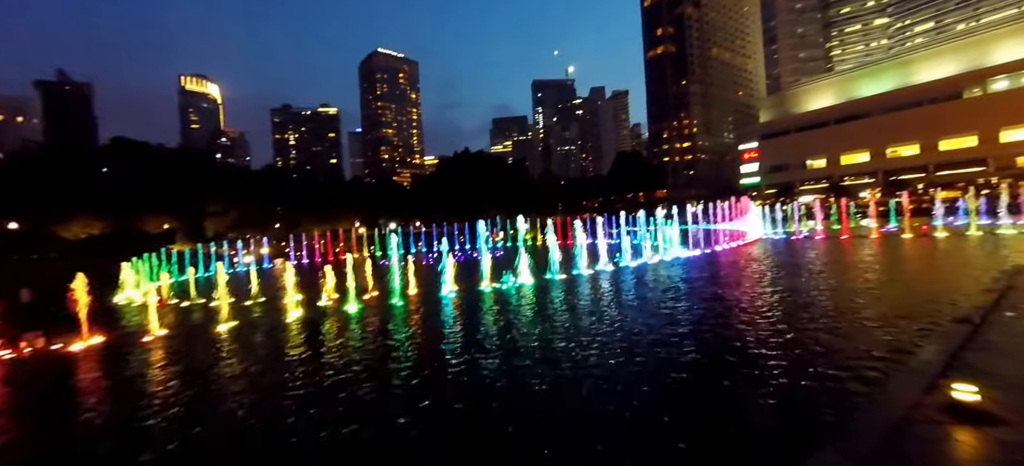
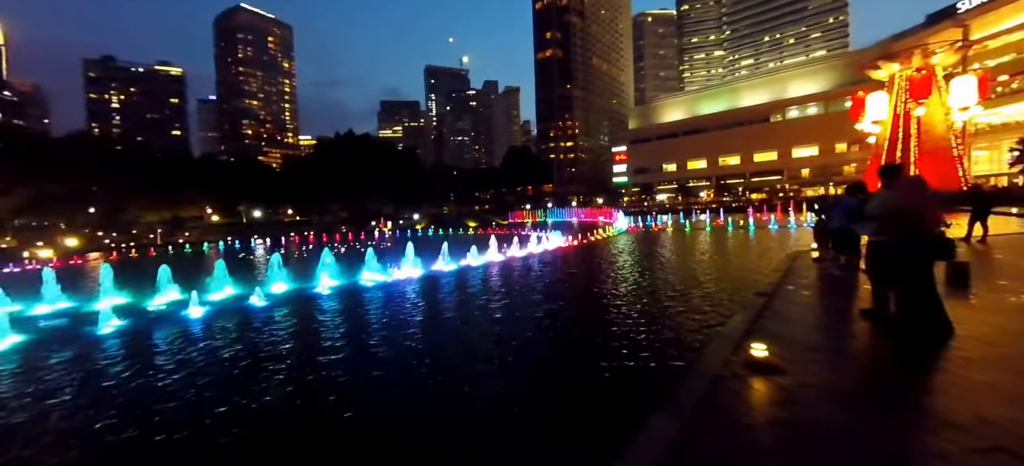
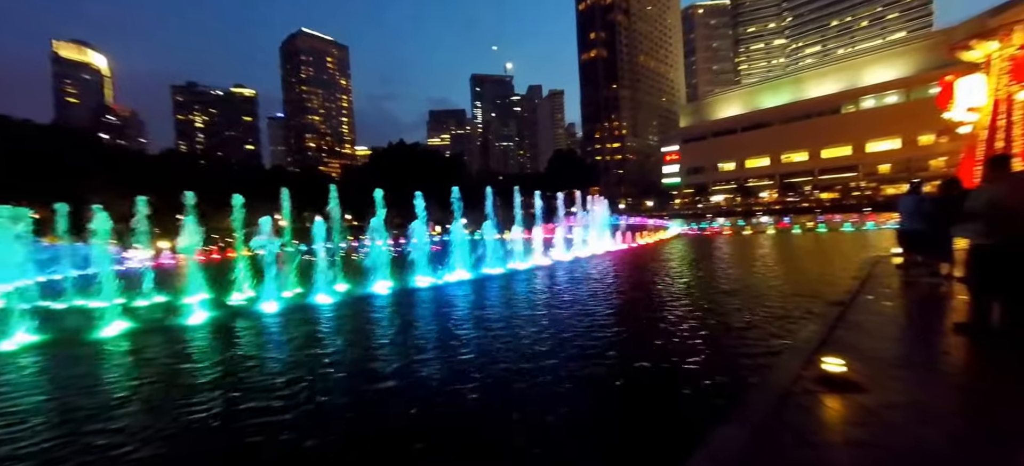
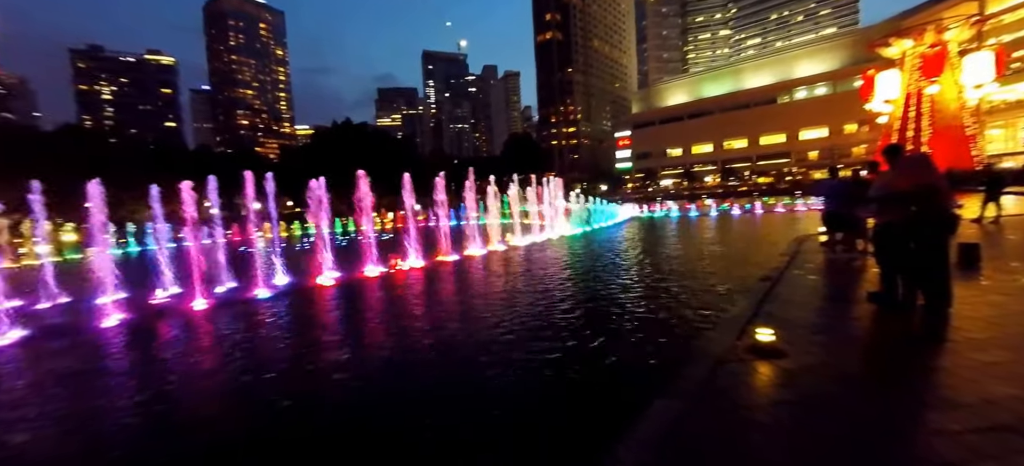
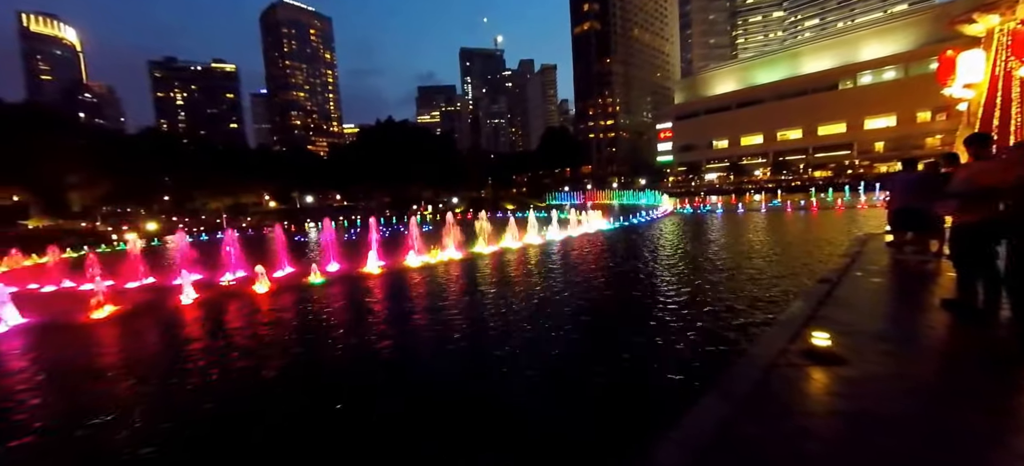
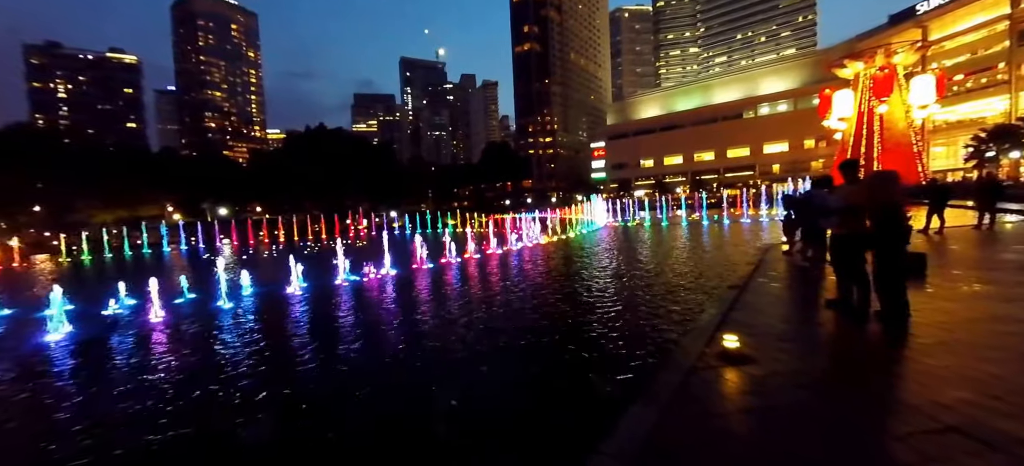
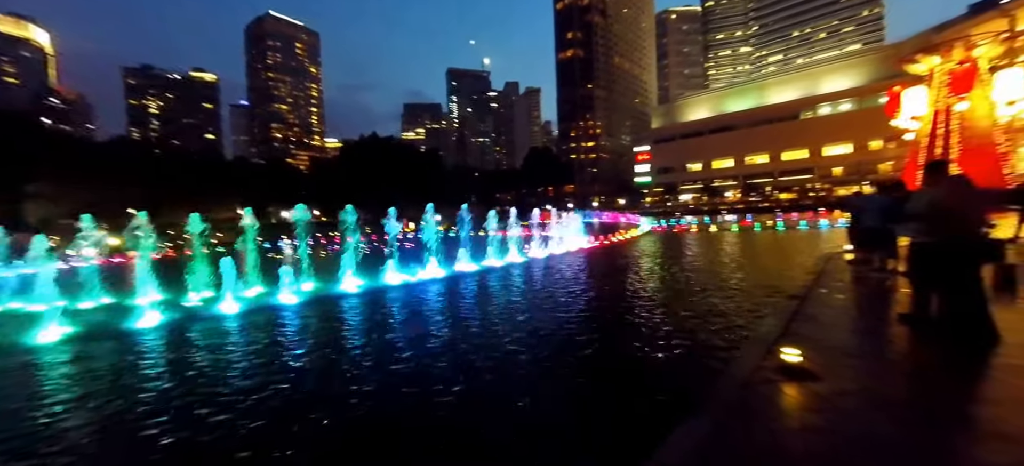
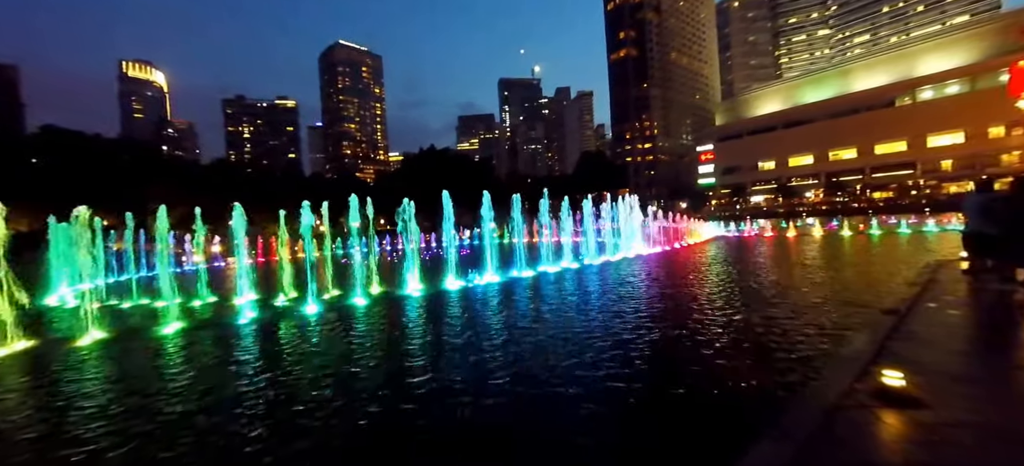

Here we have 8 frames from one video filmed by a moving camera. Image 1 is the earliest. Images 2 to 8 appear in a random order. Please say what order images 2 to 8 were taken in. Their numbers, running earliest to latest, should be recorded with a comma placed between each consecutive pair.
8, 3, 7, 2, 6, 4, 5
